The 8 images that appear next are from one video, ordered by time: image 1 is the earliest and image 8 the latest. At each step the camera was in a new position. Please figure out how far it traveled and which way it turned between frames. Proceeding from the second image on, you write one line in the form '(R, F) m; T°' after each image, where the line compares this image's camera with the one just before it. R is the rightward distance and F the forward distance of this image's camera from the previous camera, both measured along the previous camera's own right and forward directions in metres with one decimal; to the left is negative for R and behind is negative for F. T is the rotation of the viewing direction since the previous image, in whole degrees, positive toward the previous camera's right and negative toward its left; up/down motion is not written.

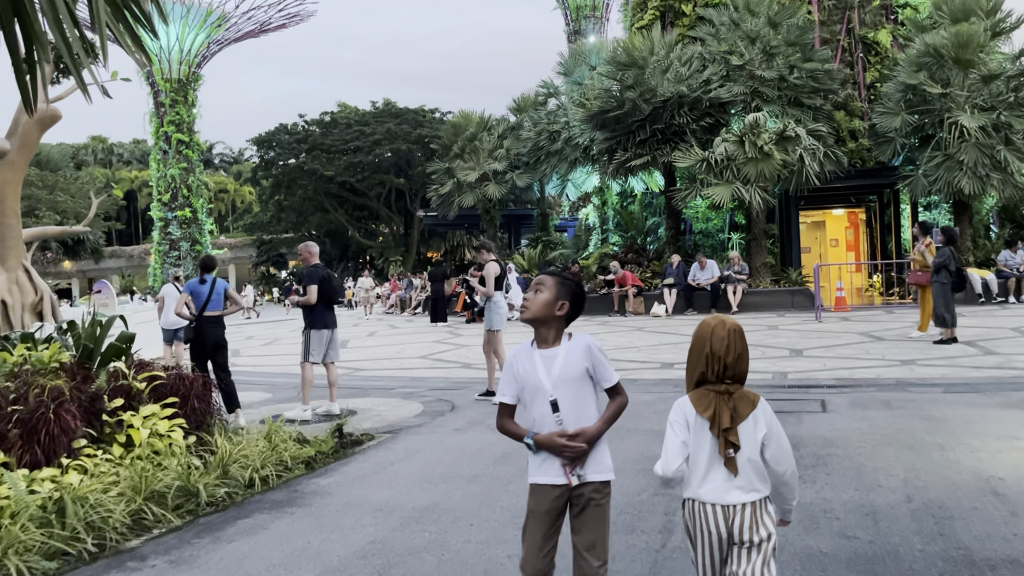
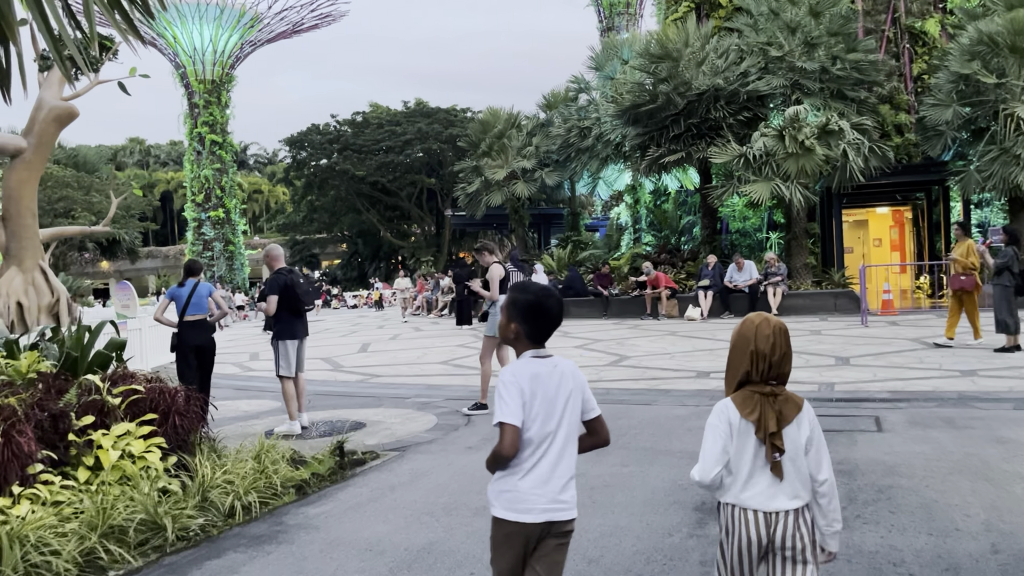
(+0.1, +0.6) m; -2°
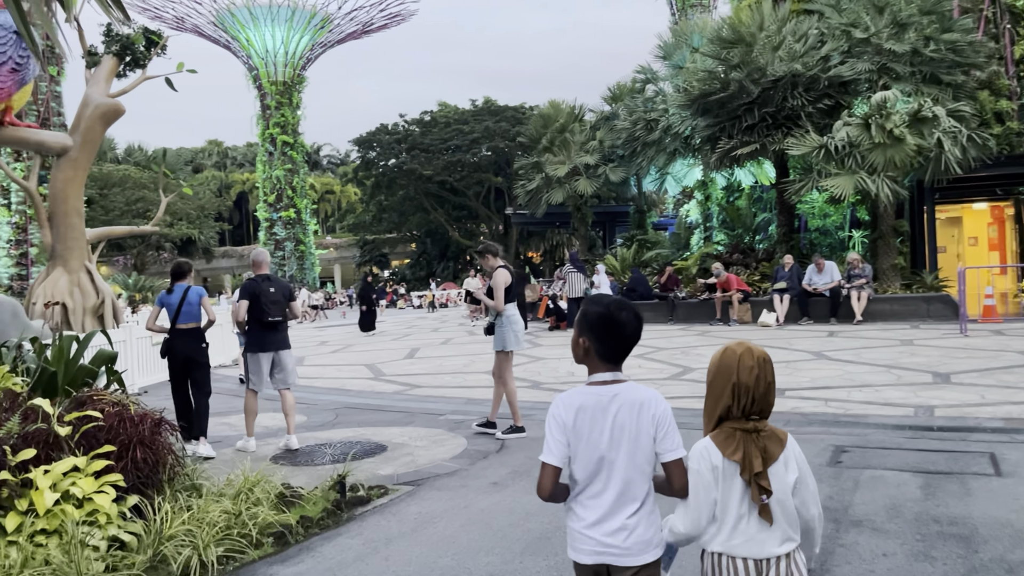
(+0.2, +0.9) m; -5°
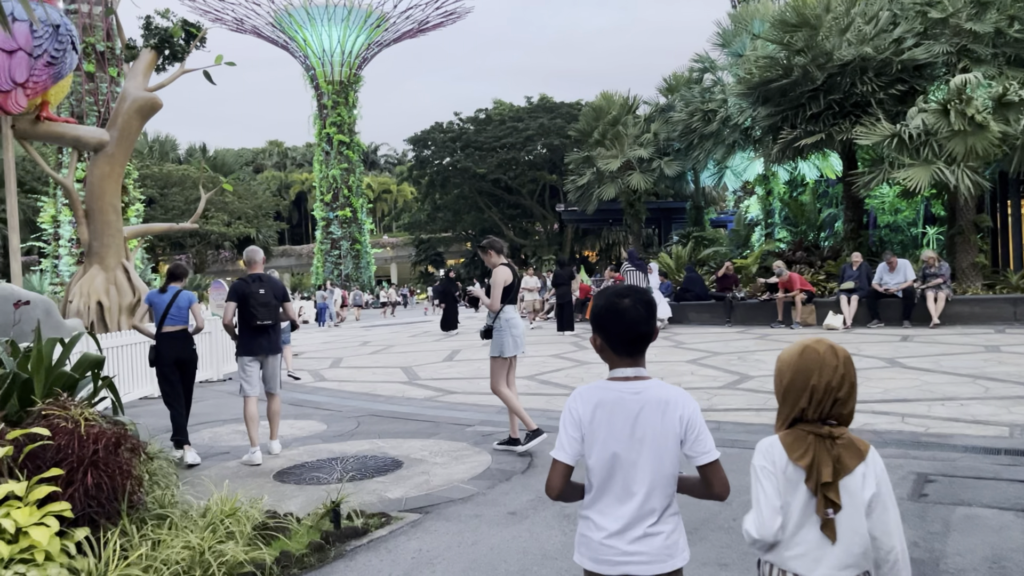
(+0.2, +0.7) m; -4°
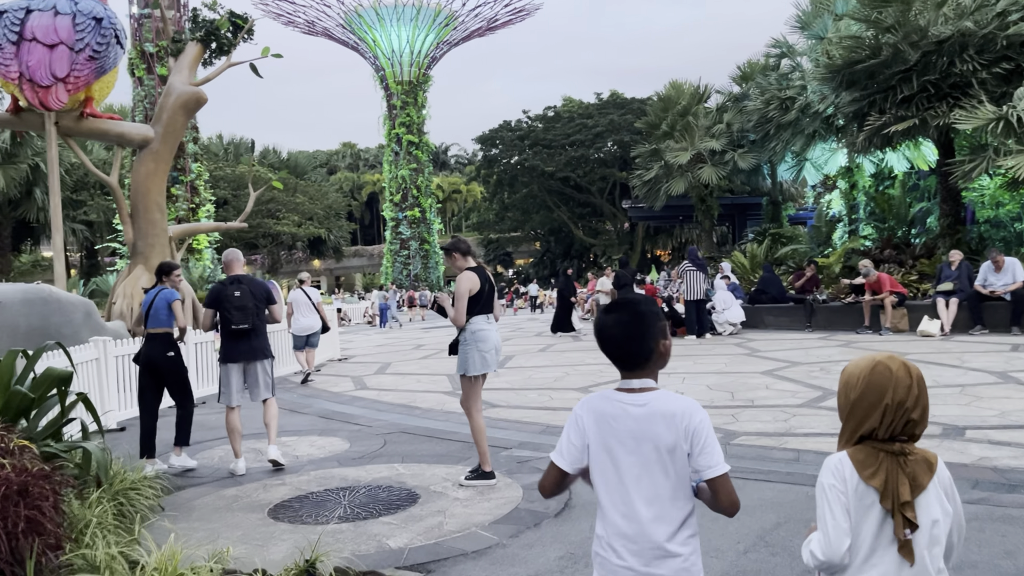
(+0.2, +0.9) m; -5°
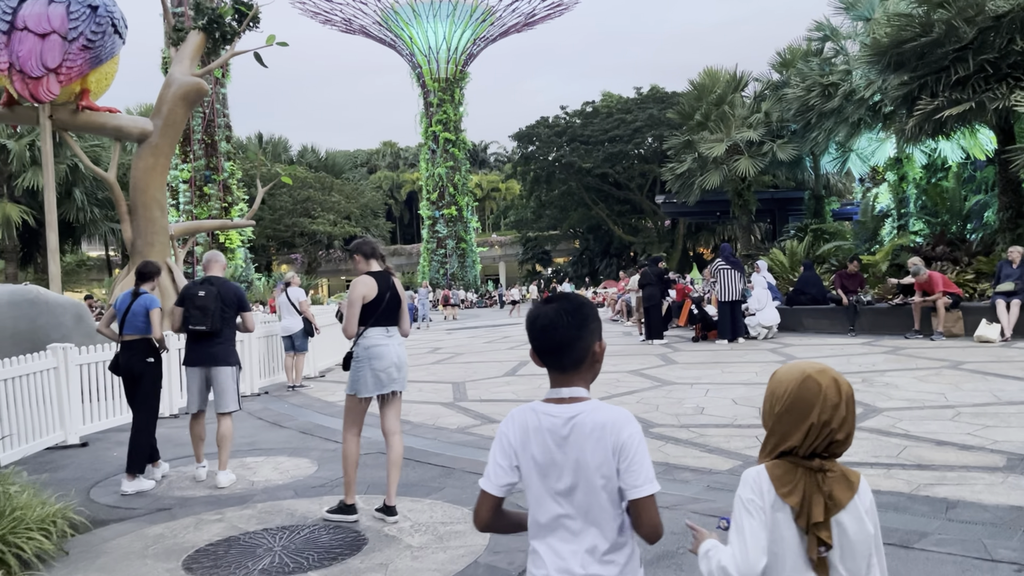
(+0.3, +0.8) m; -3°
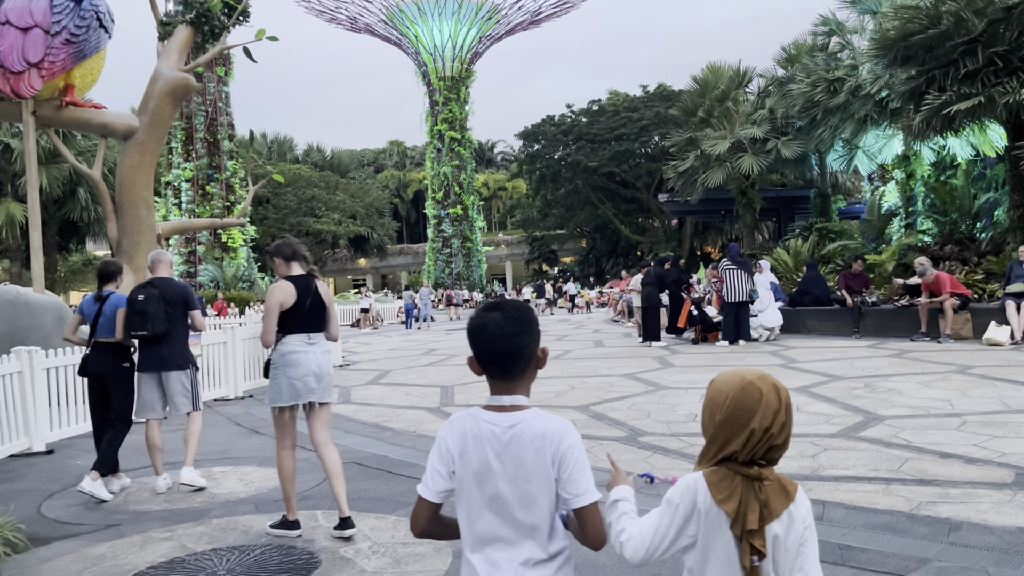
(+0.2, +0.3) m; -1°
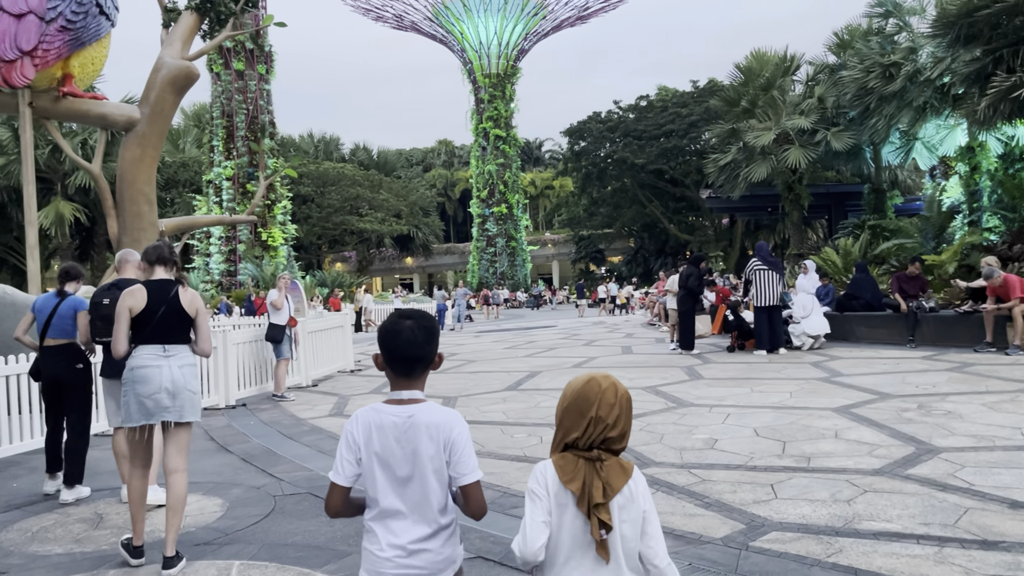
(+0.4, +0.8) m; -3°
